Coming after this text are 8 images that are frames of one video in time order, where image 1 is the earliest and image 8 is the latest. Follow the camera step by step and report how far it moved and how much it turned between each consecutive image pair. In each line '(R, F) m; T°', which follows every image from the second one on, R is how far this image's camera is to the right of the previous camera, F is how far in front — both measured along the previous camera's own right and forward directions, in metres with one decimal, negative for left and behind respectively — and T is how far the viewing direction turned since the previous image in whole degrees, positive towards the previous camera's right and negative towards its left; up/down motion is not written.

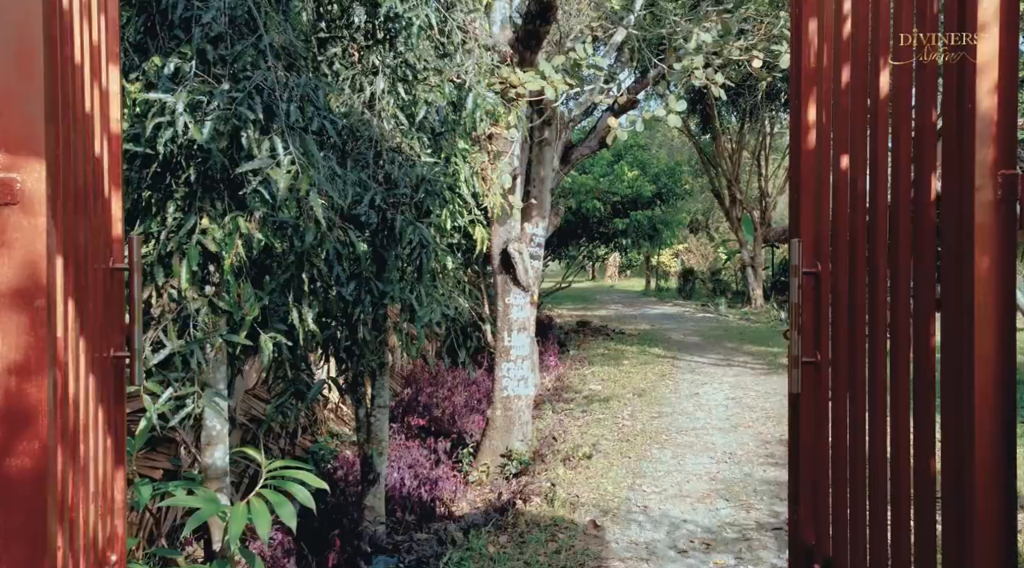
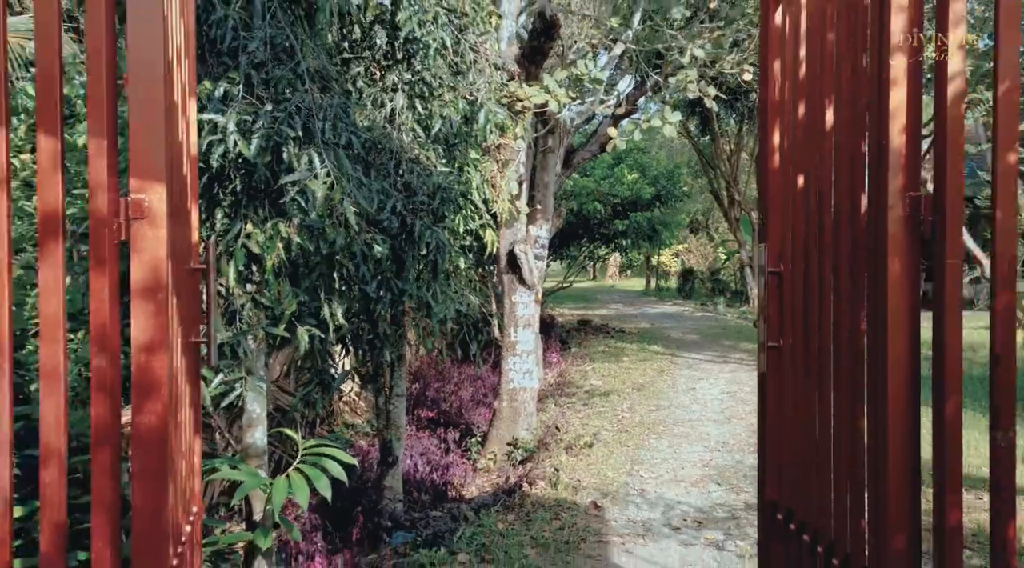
(0.0, -0.4) m; 0°
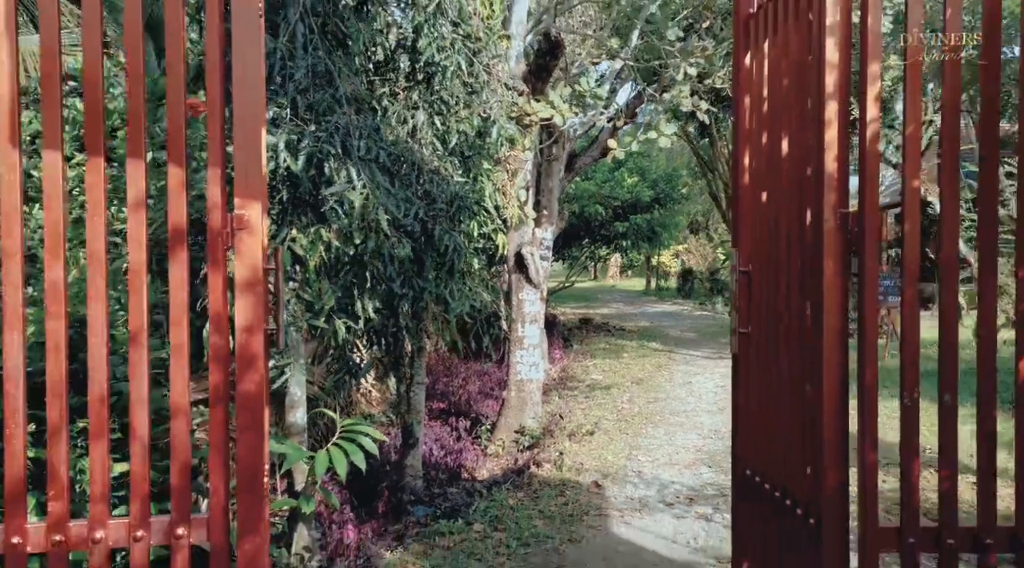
(-0.1, -0.5) m; 0°
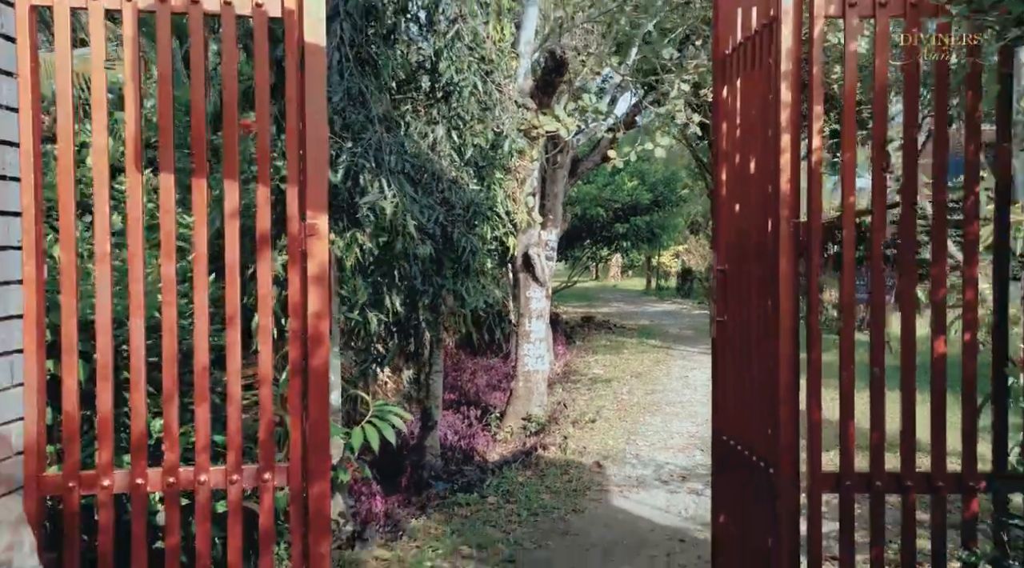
(-0.1, -0.5) m; 0°
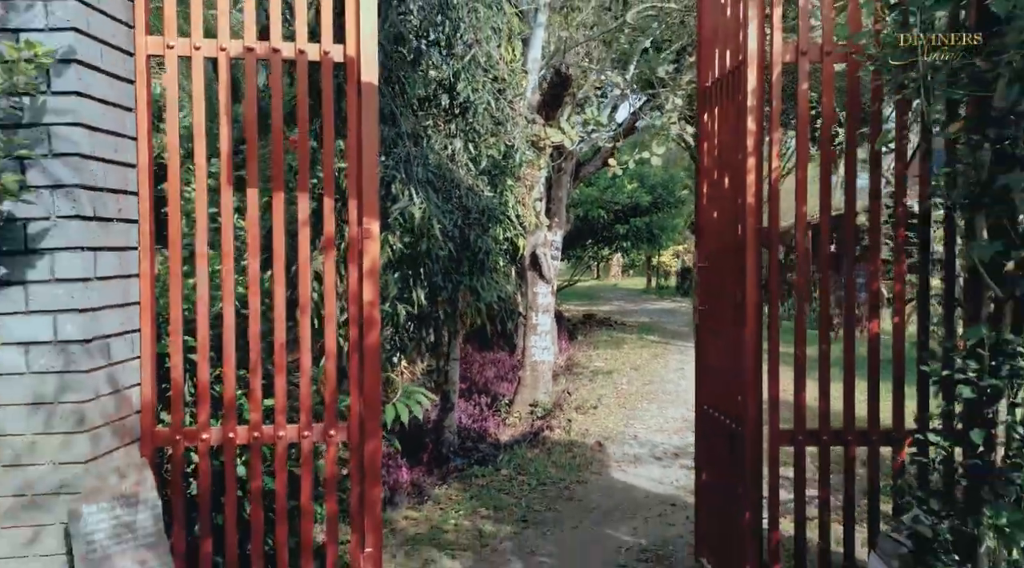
(-0.1, -0.6) m; 0°
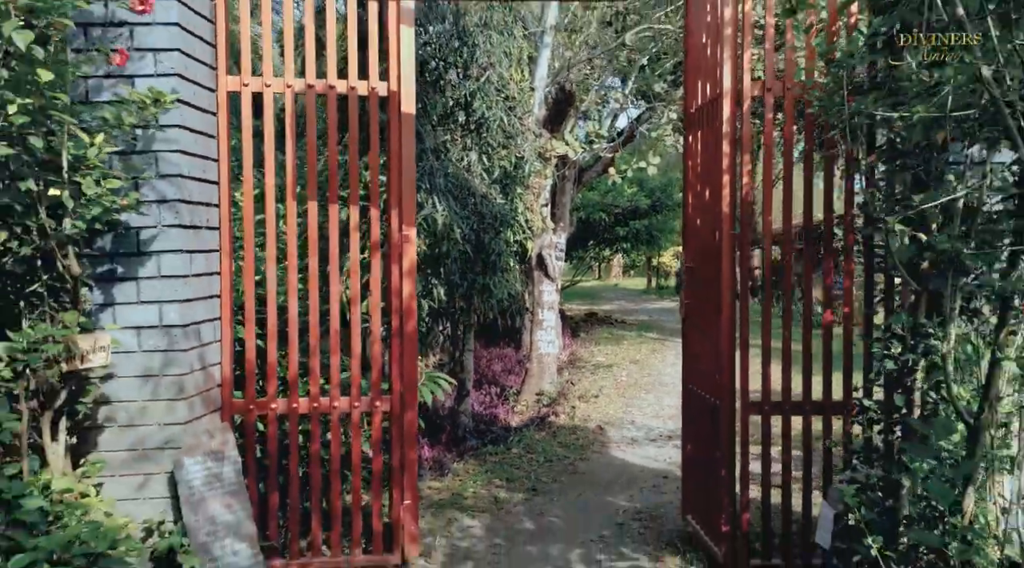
(-0.1, -0.6) m; 0°
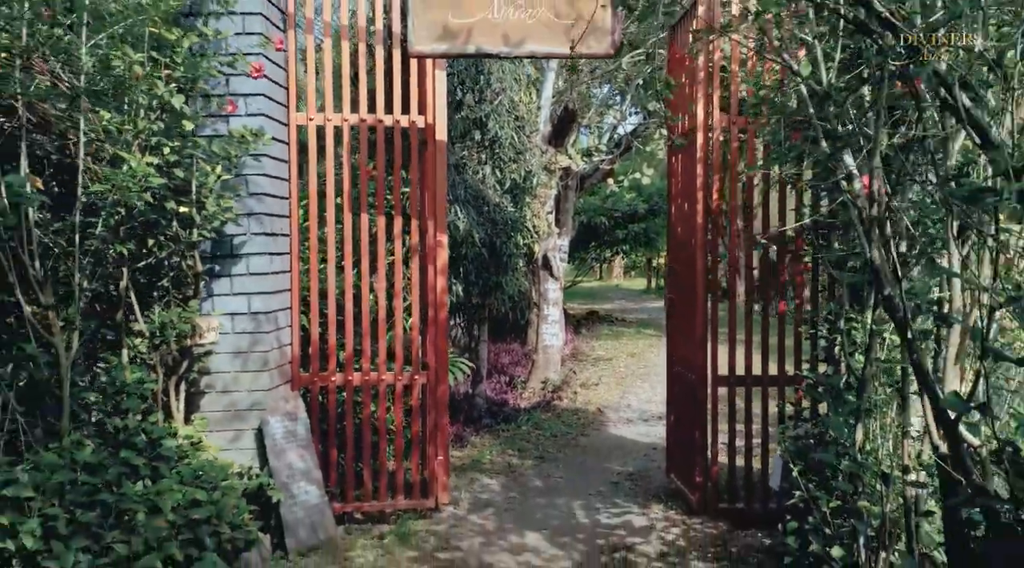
(-0.1, -0.9) m; 0°
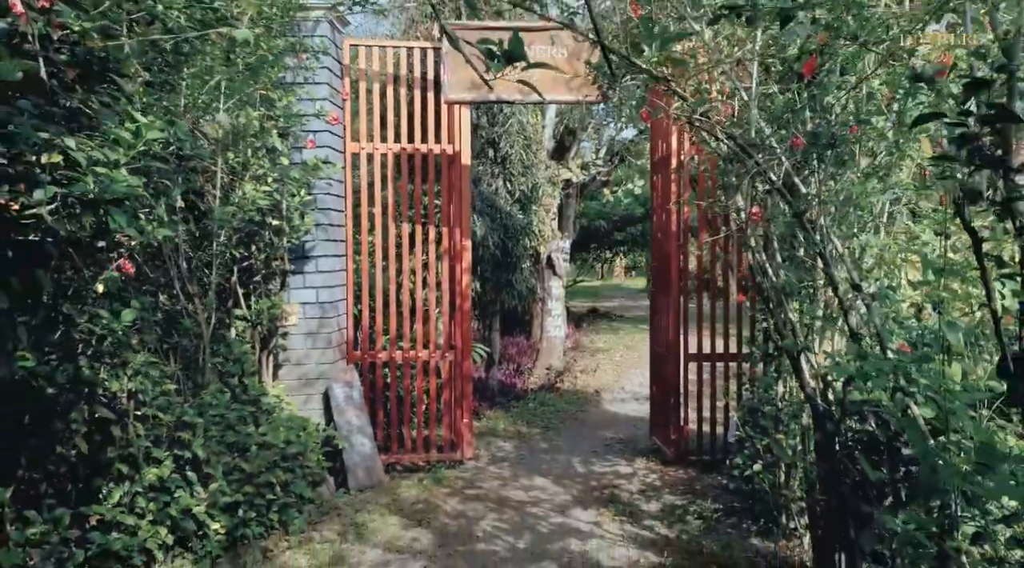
(-0.1, -1.1) m; 0°
